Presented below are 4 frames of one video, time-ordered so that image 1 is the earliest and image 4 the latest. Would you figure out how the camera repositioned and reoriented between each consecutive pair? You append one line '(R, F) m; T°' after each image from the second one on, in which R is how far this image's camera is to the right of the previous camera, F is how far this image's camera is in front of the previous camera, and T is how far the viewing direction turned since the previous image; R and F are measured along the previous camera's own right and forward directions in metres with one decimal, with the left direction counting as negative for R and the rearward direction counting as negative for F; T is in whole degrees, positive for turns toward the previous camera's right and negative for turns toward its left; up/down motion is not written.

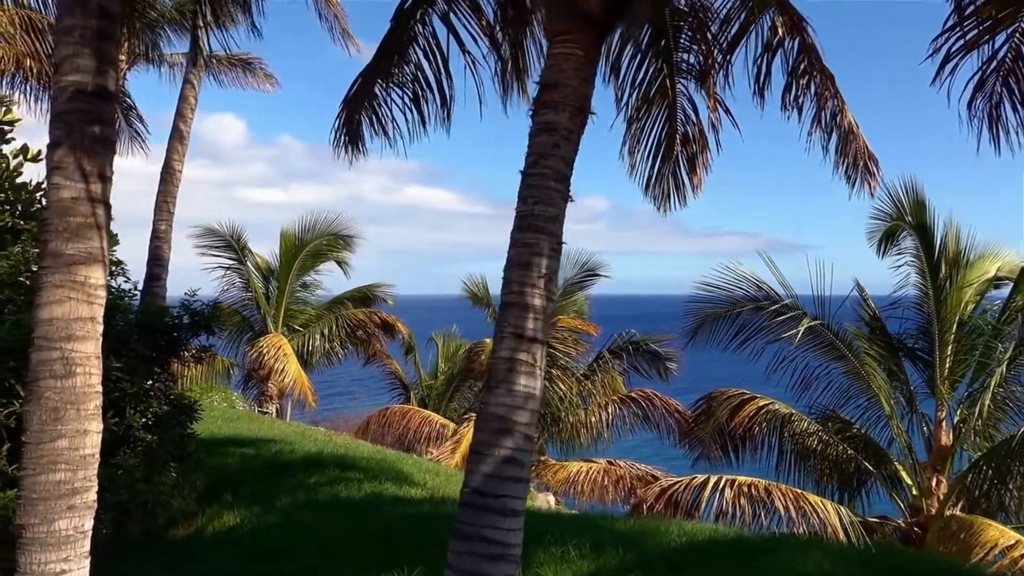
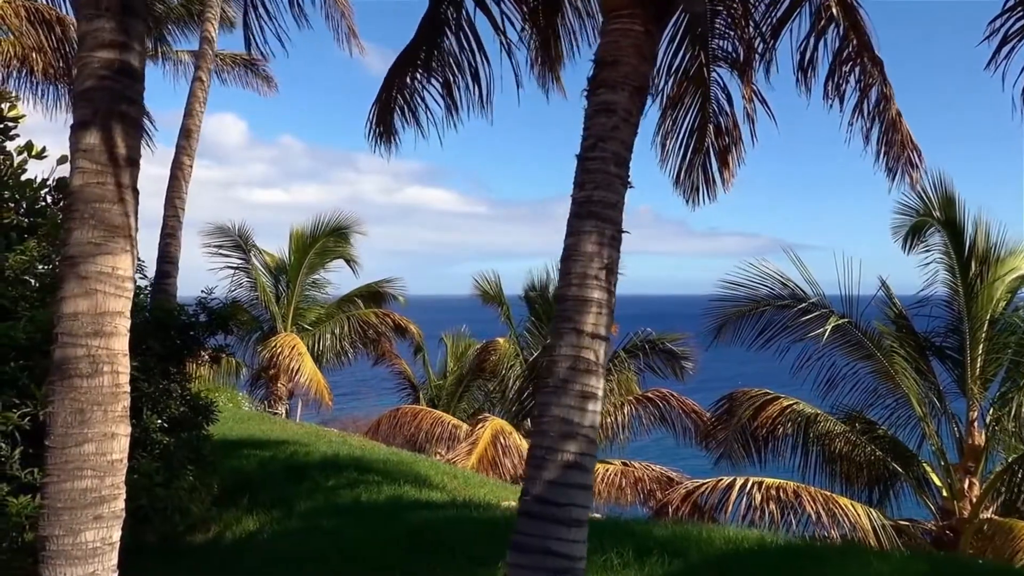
(-0.2, +0.2) m; 0°
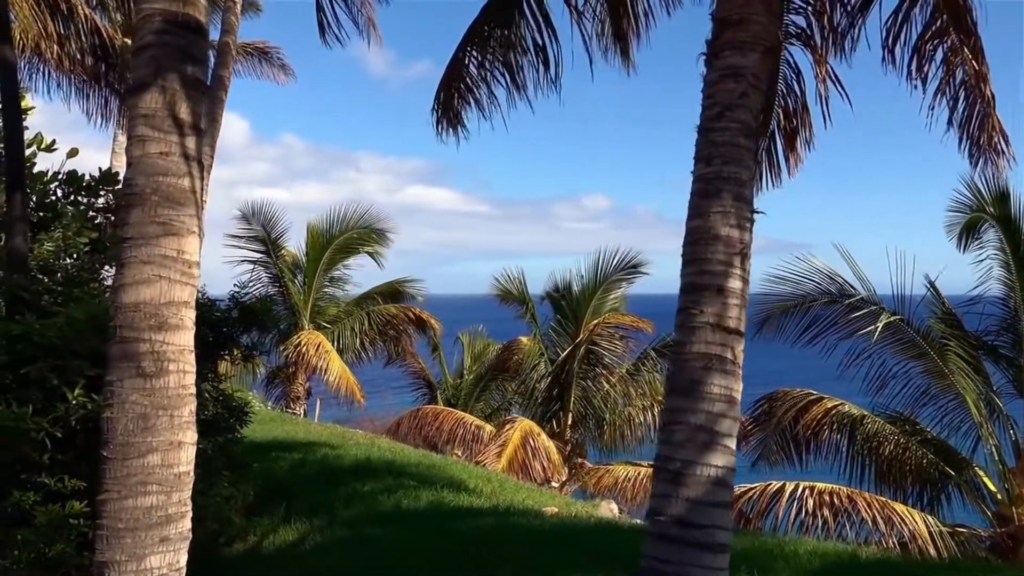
(-0.4, +0.4) m; 0°
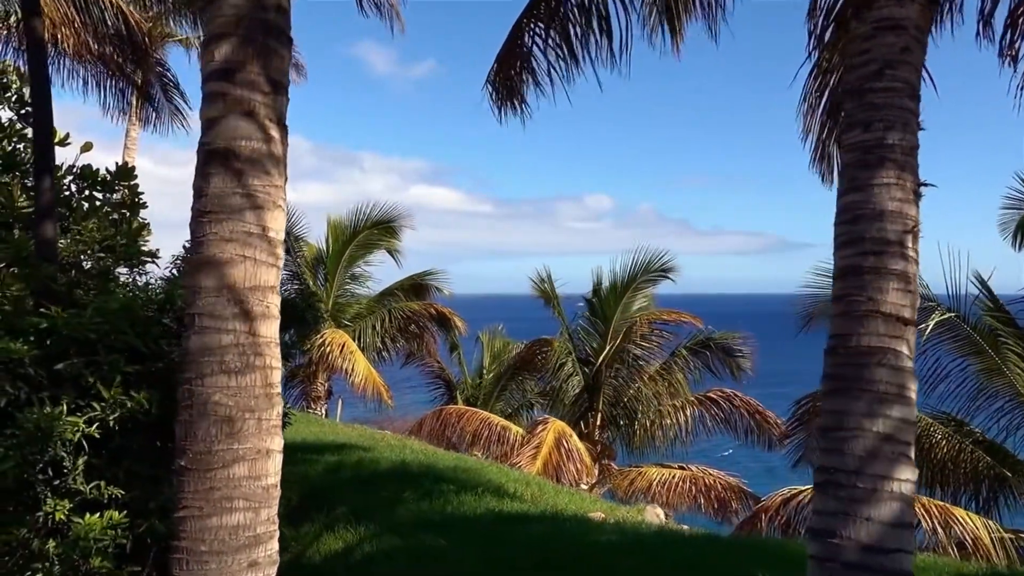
(-0.4, +0.4) m; 0°
